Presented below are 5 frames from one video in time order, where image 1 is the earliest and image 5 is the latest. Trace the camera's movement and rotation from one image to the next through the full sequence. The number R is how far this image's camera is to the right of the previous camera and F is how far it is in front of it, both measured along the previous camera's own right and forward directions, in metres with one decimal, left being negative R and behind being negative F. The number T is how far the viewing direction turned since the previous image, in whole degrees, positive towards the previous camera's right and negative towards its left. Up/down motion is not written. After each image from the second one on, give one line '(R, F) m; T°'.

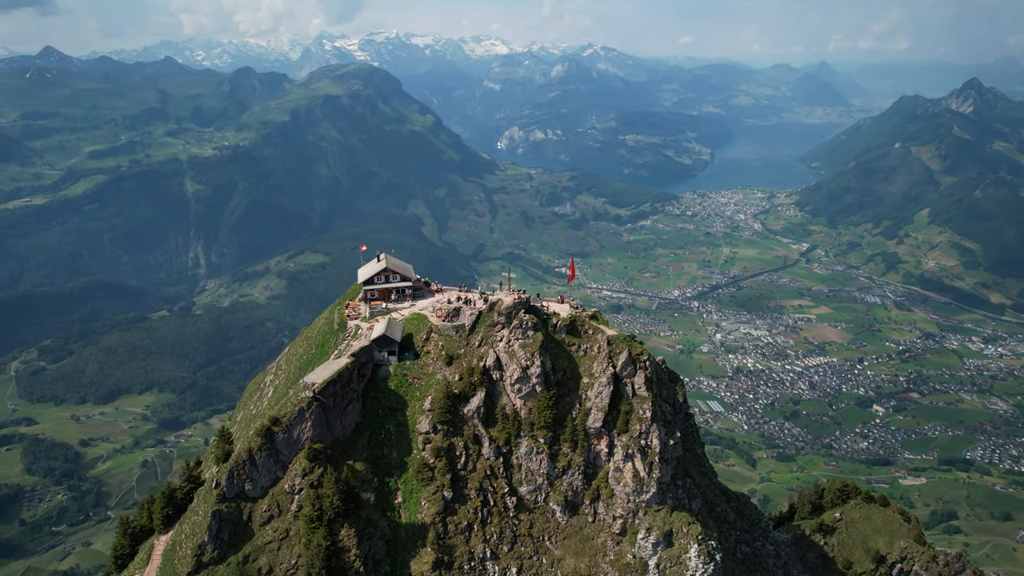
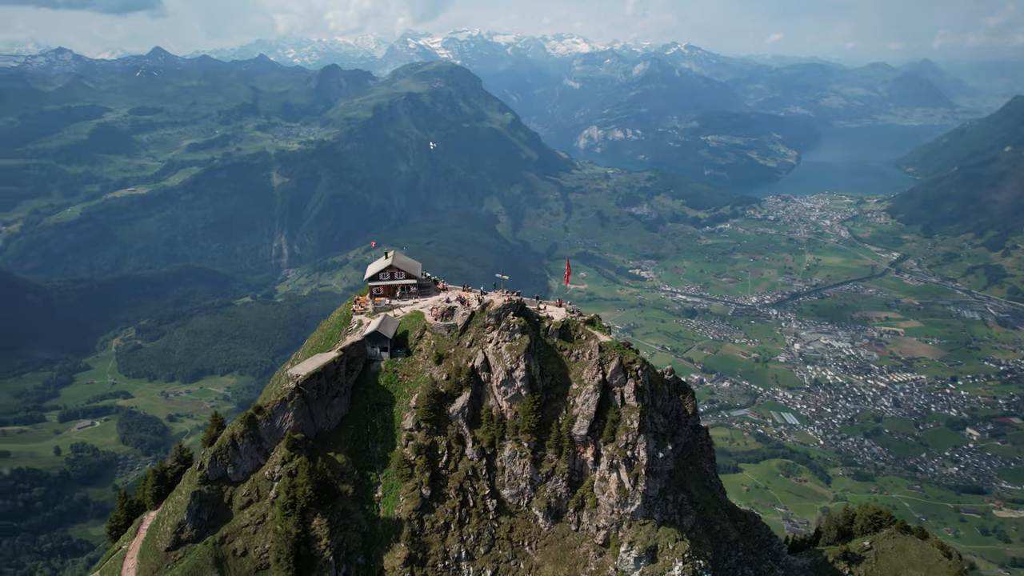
(+3.5, +0.4) m; -6°
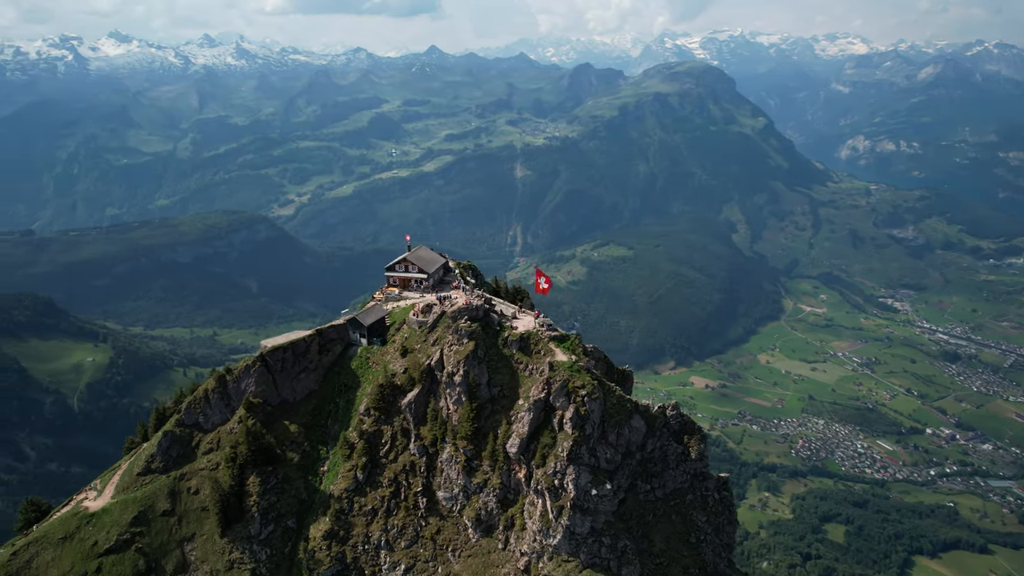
(+10.7, +2.4) m; -20°
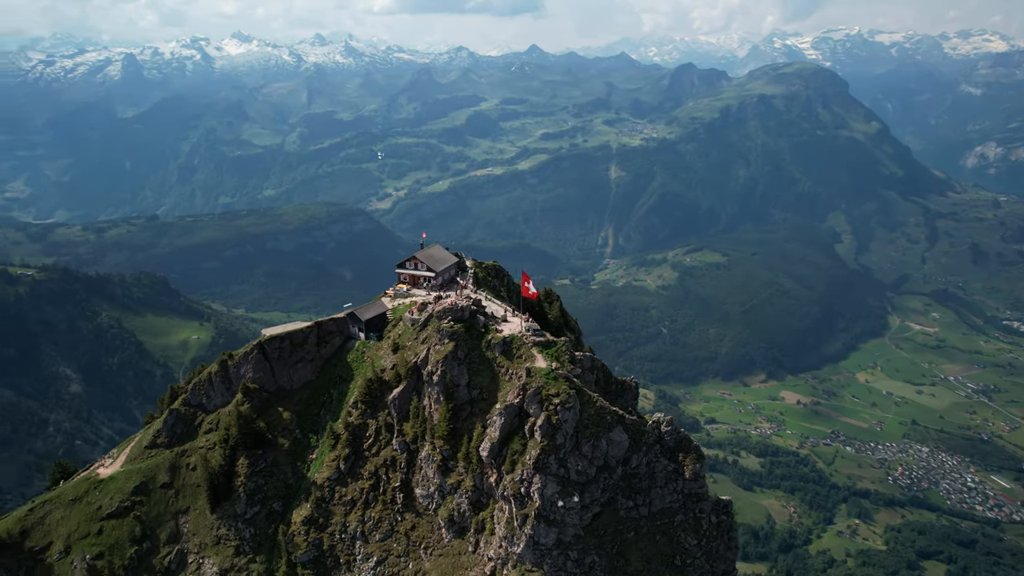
(+4.3, +0.6) m; -8°
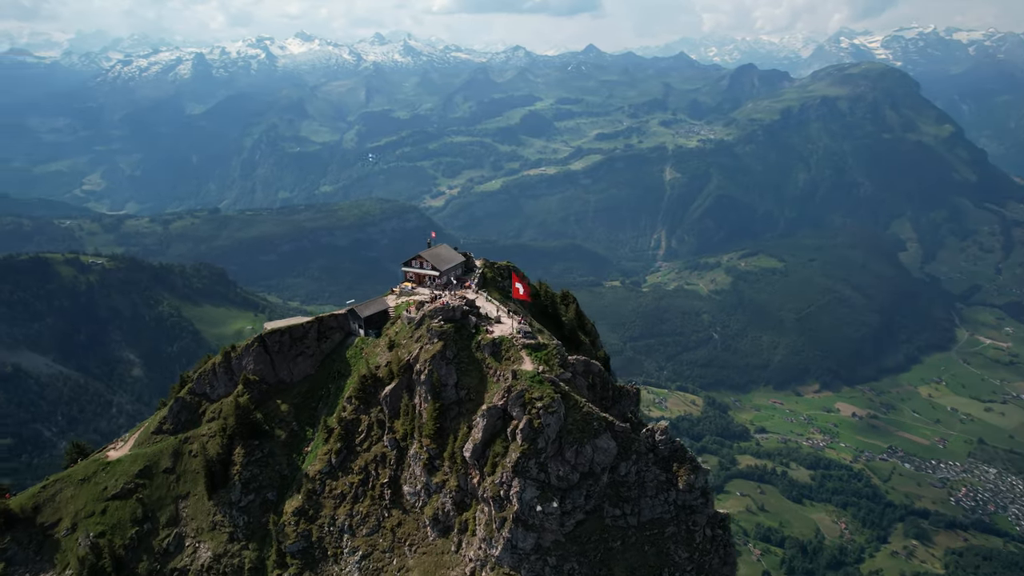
(+2.5, +0.3) m; -5°
